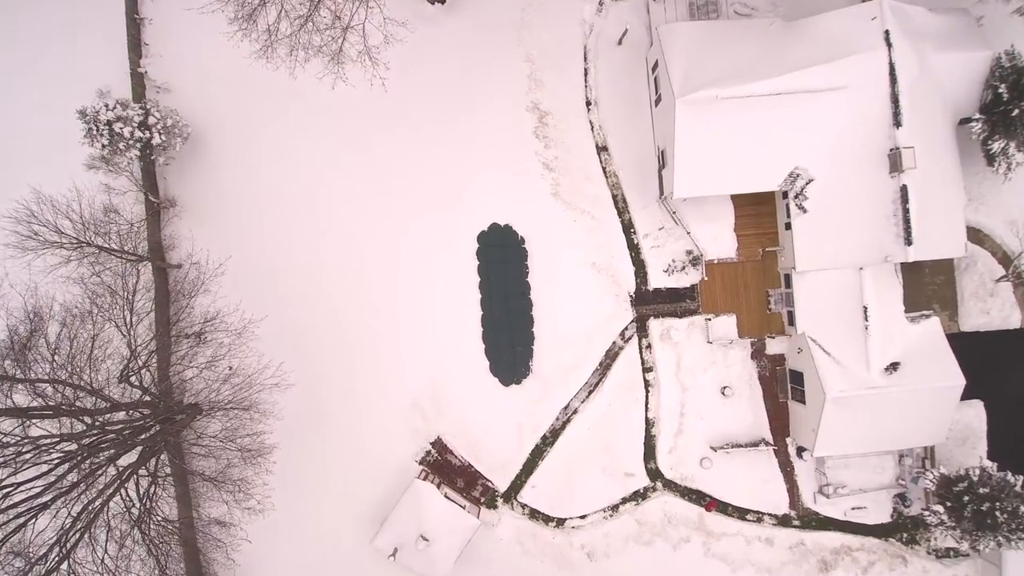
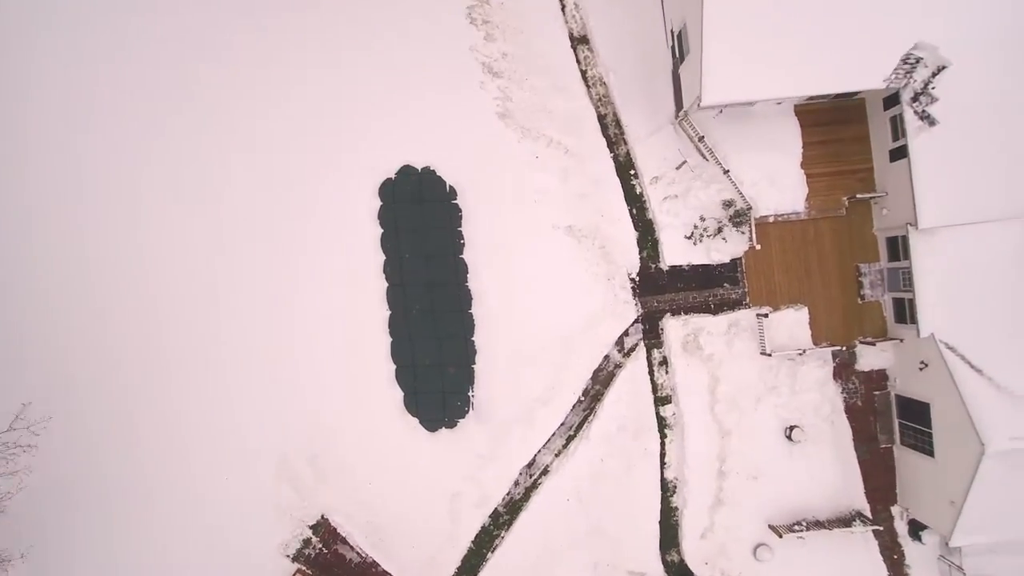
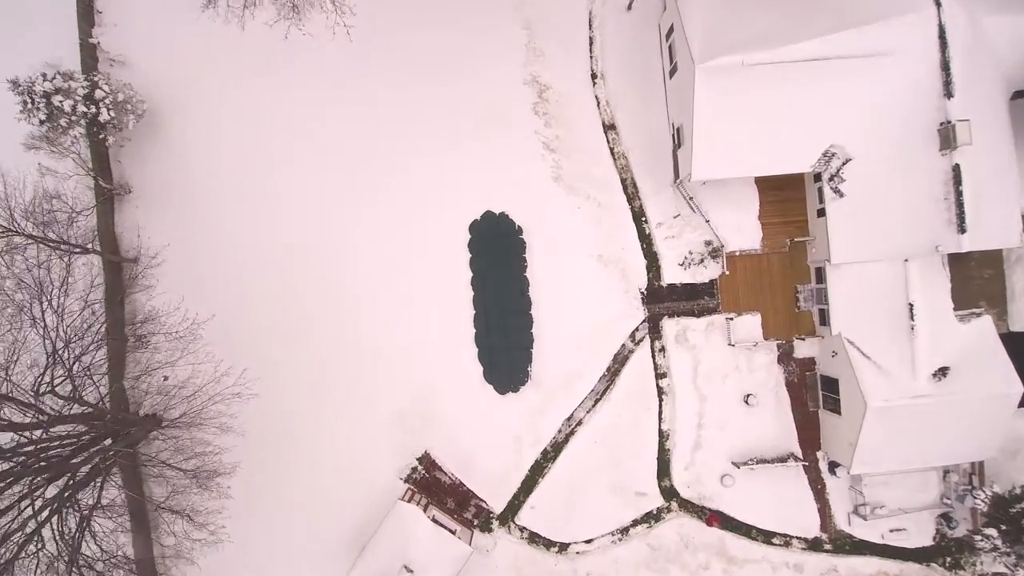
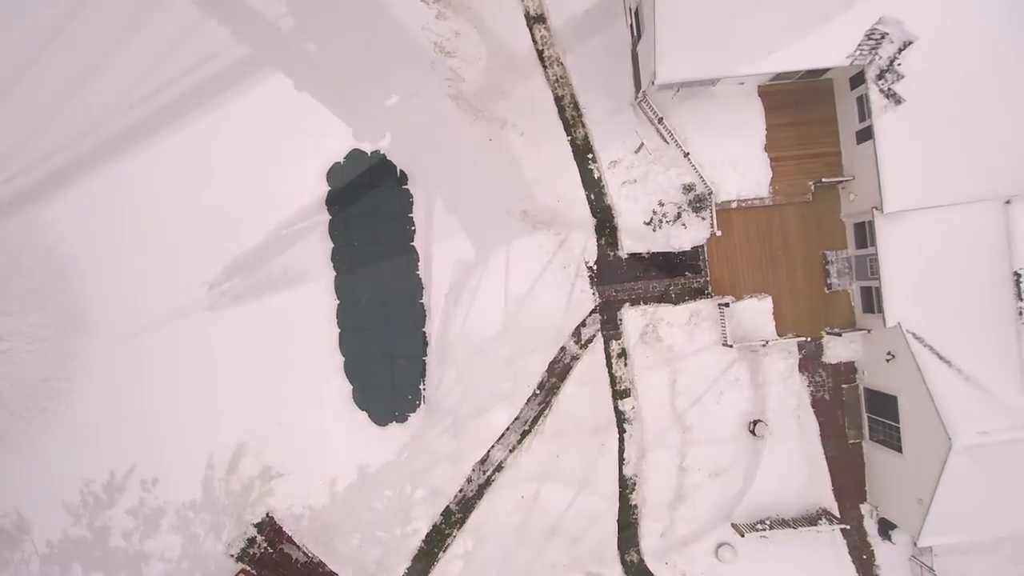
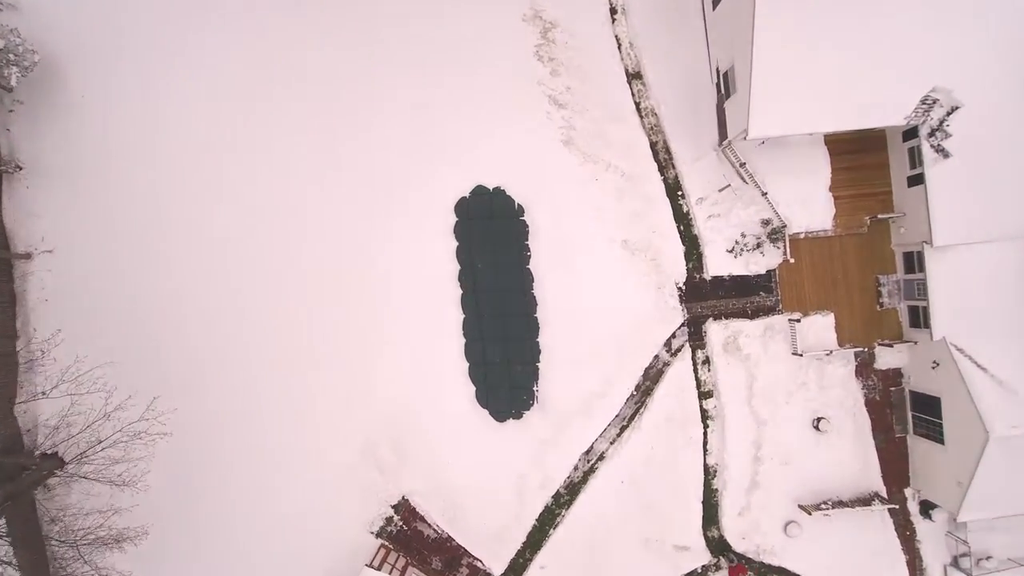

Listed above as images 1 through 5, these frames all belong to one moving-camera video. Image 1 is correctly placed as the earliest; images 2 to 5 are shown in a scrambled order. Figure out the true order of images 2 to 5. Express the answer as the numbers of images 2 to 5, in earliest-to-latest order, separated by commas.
3, 5, 2, 4
